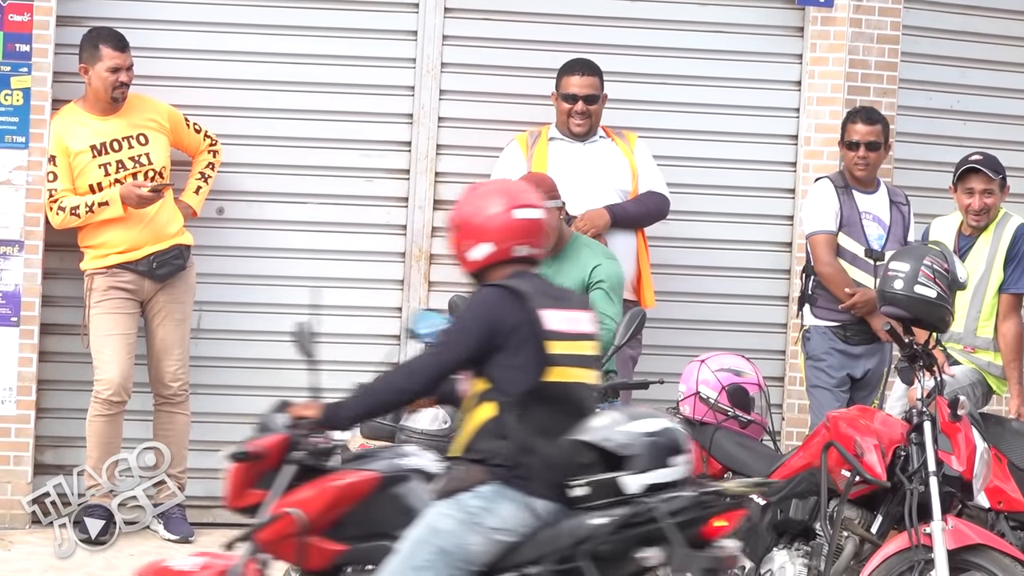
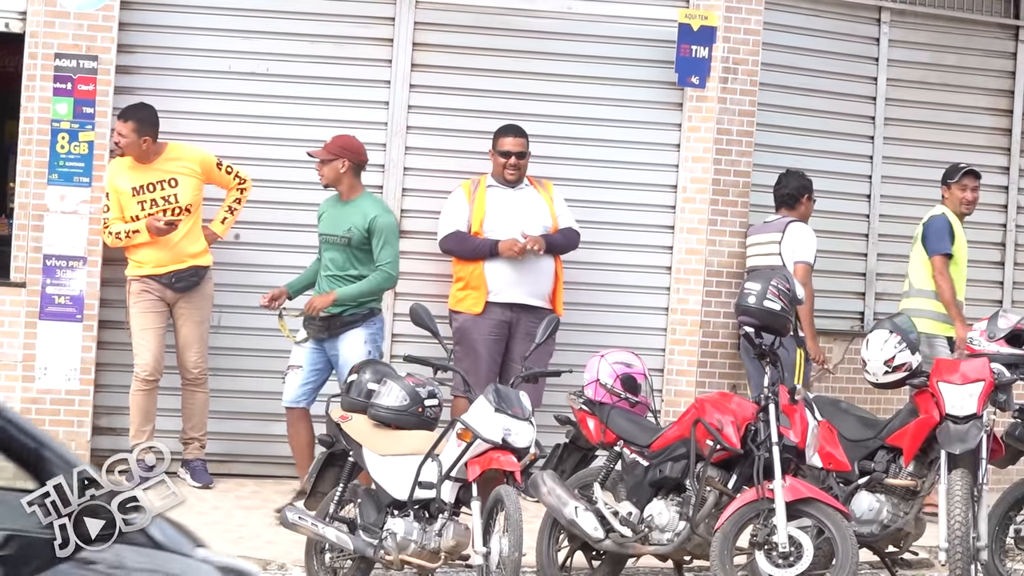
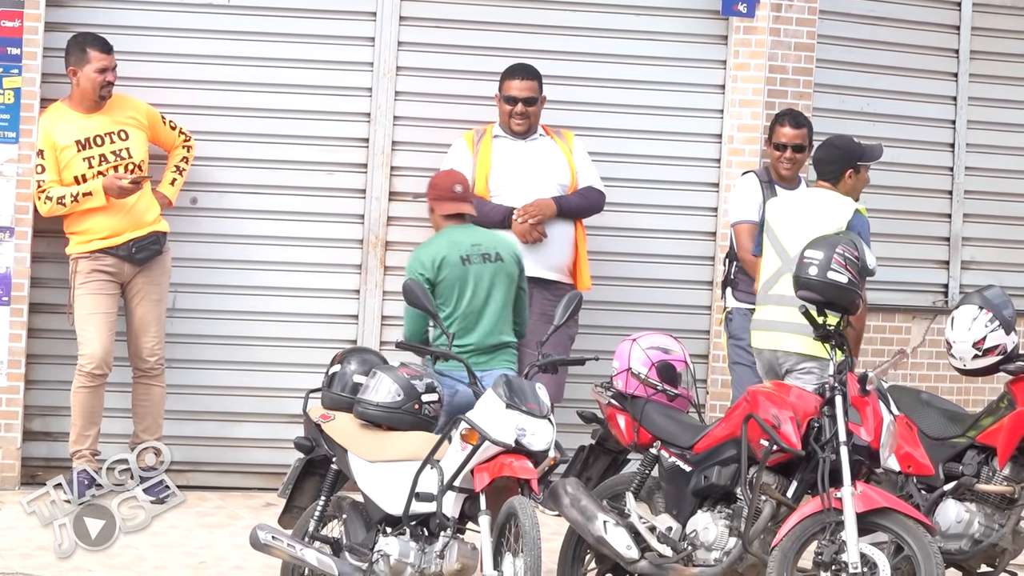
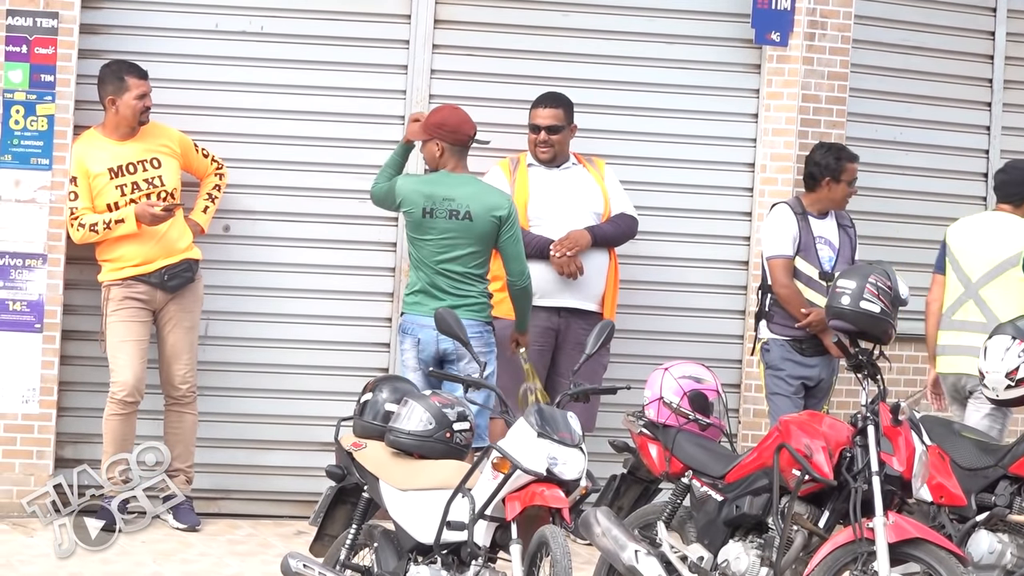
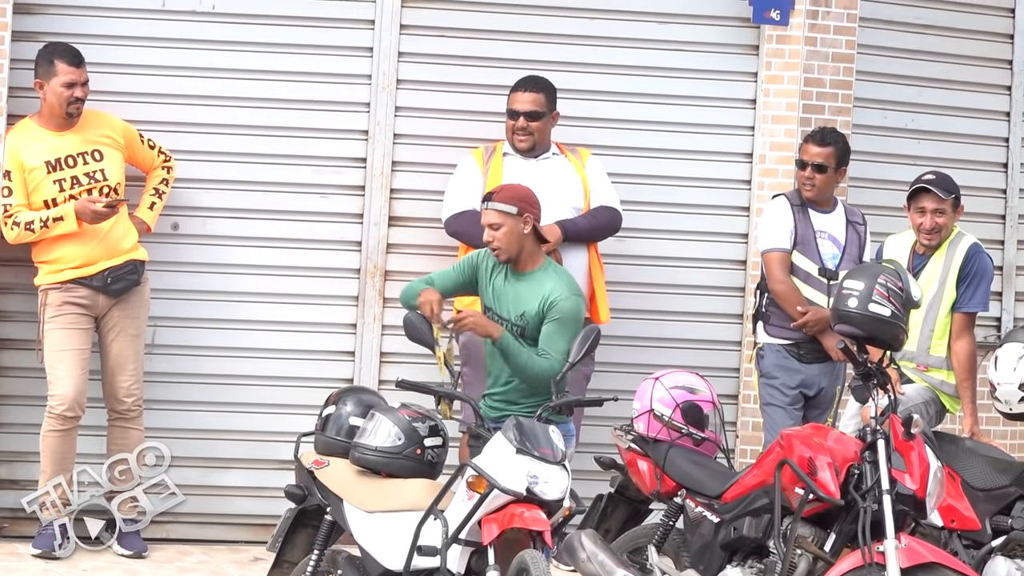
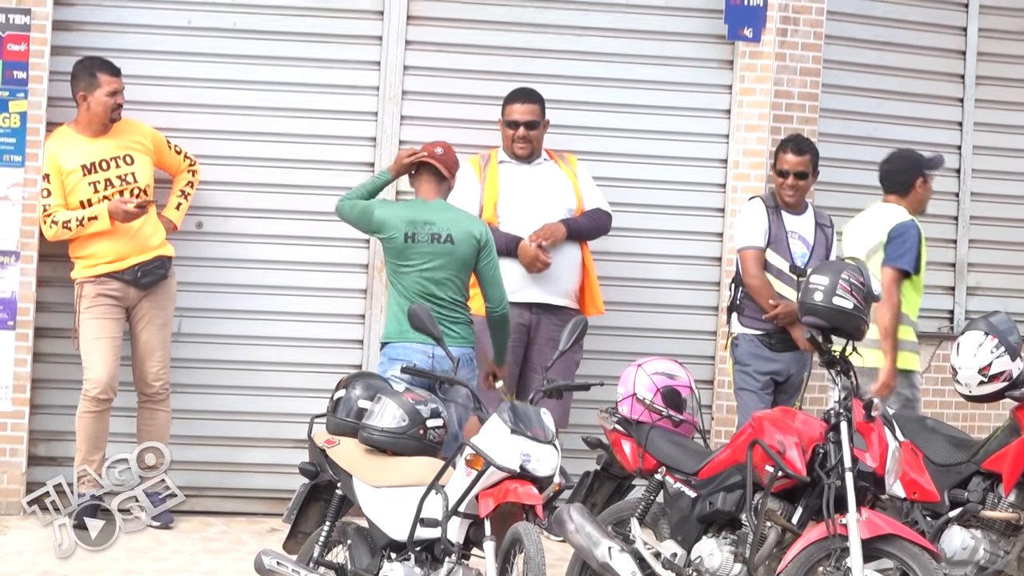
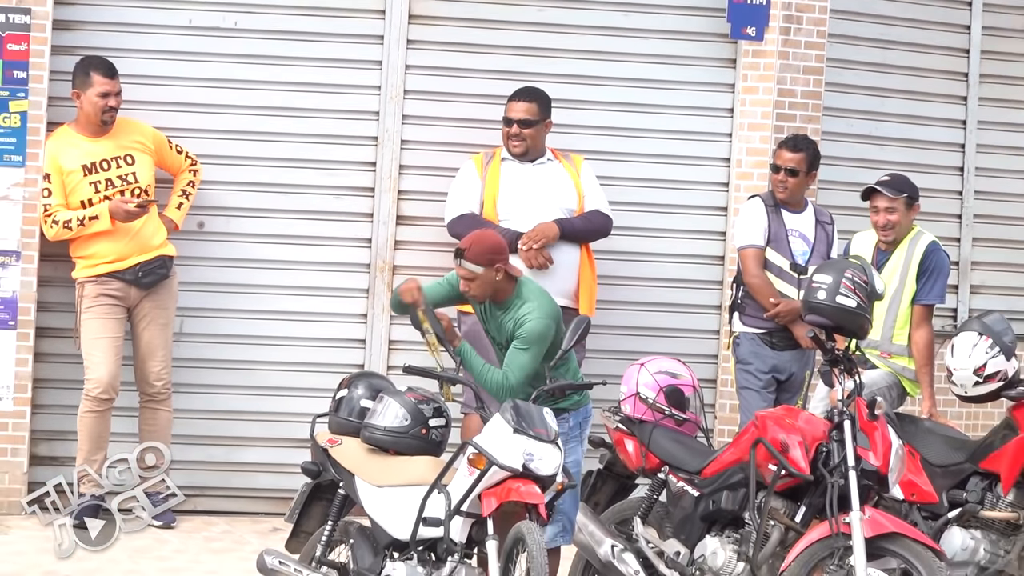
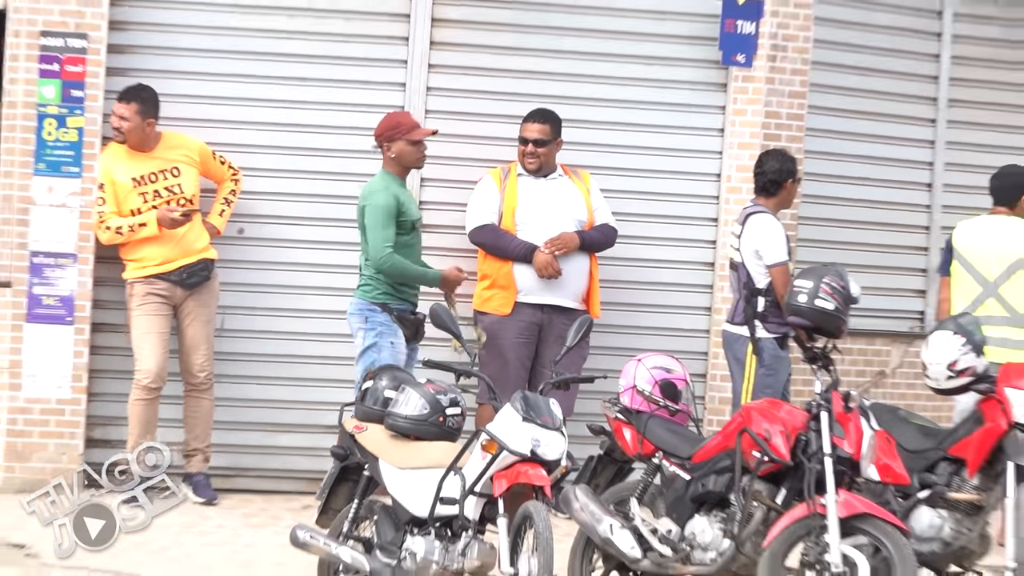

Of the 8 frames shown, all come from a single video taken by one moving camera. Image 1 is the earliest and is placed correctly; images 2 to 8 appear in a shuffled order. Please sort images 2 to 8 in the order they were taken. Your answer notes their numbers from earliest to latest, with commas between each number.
5, 7, 3, 6, 4, 8, 2
